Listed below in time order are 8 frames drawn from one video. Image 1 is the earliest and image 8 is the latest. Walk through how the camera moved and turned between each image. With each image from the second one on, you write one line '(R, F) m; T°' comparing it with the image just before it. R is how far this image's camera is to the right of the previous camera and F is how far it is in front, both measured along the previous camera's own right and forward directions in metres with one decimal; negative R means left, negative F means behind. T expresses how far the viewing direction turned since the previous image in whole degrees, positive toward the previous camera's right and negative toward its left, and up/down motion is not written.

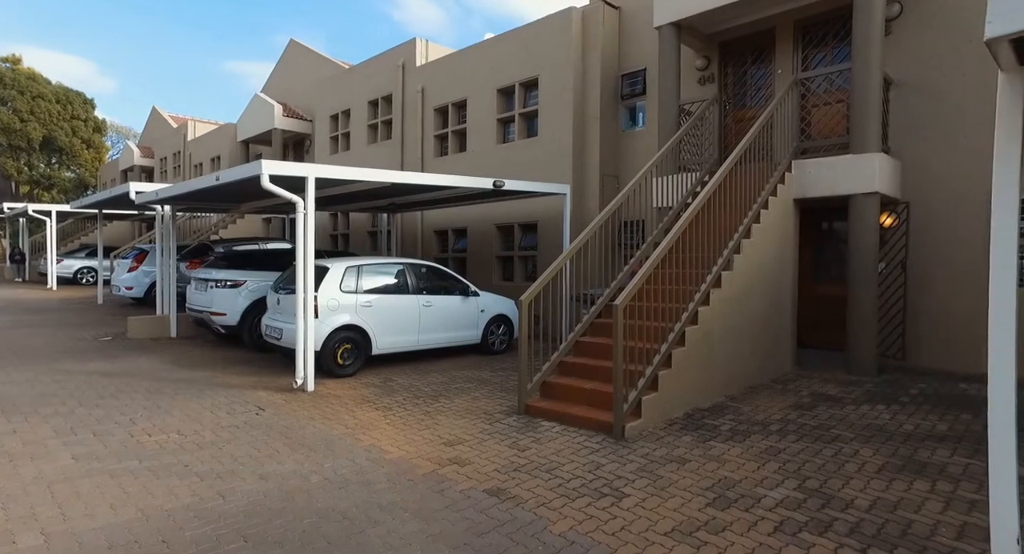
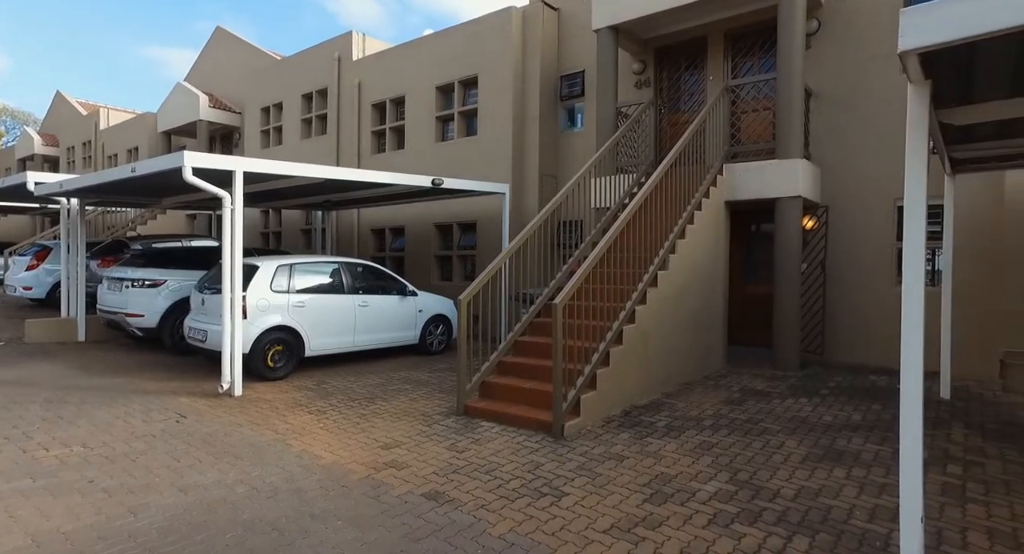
(0.0, +0.1) m; +6°
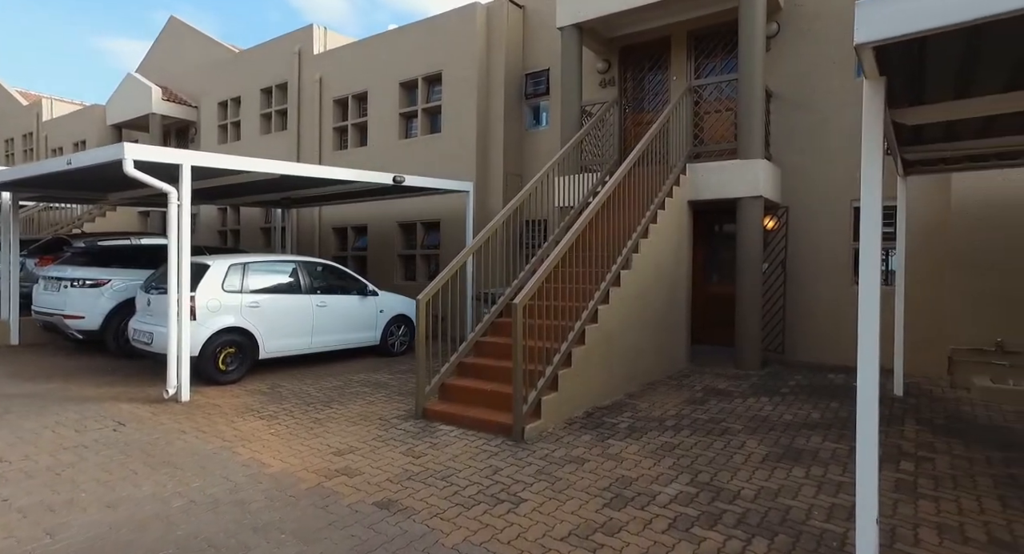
(+0.1, +0.1) m; +3°
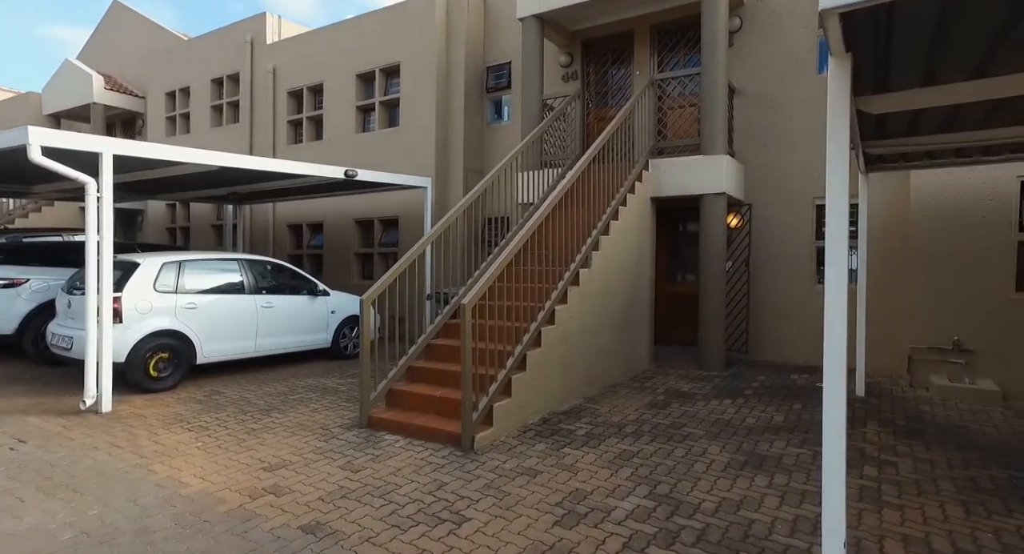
(+0.2, +0.3) m; +3°
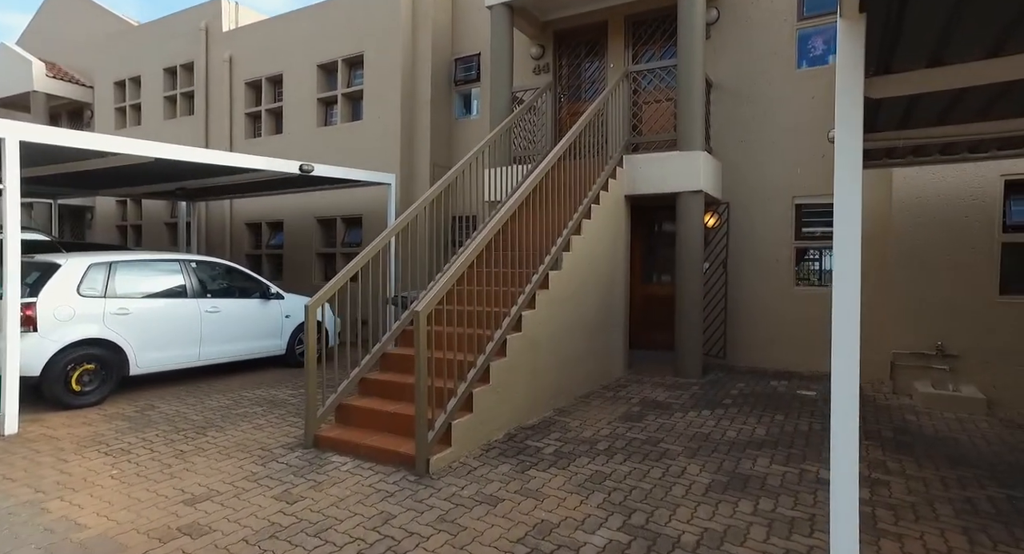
(+0.1, +0.4) m; +2°
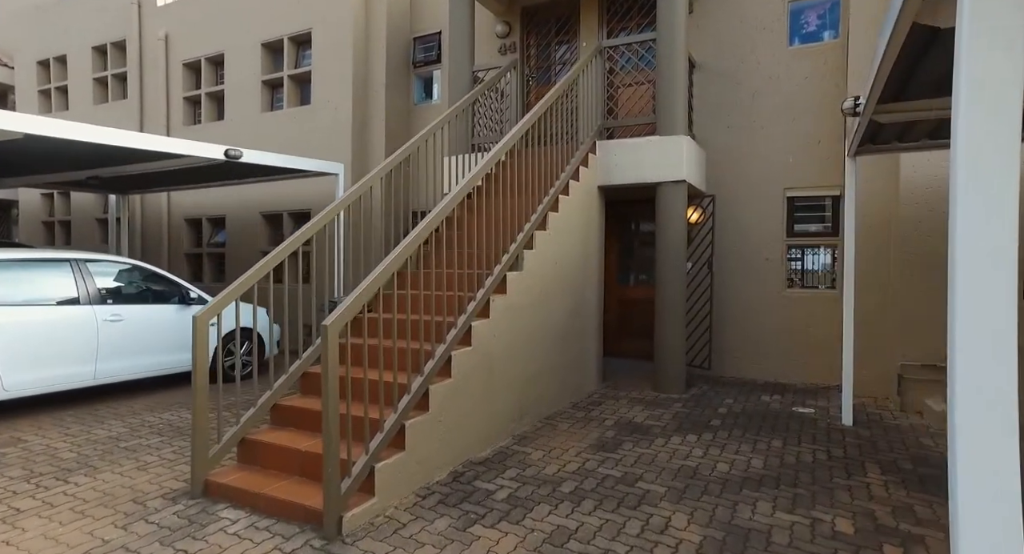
(+0.2, +0.9) m; +2°
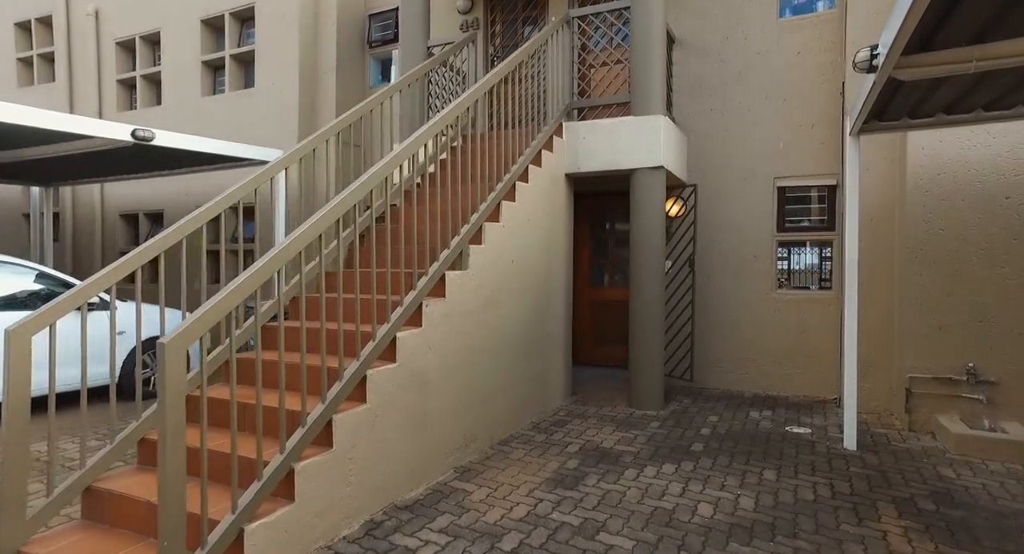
(+0.3, +0.8) m; +1°
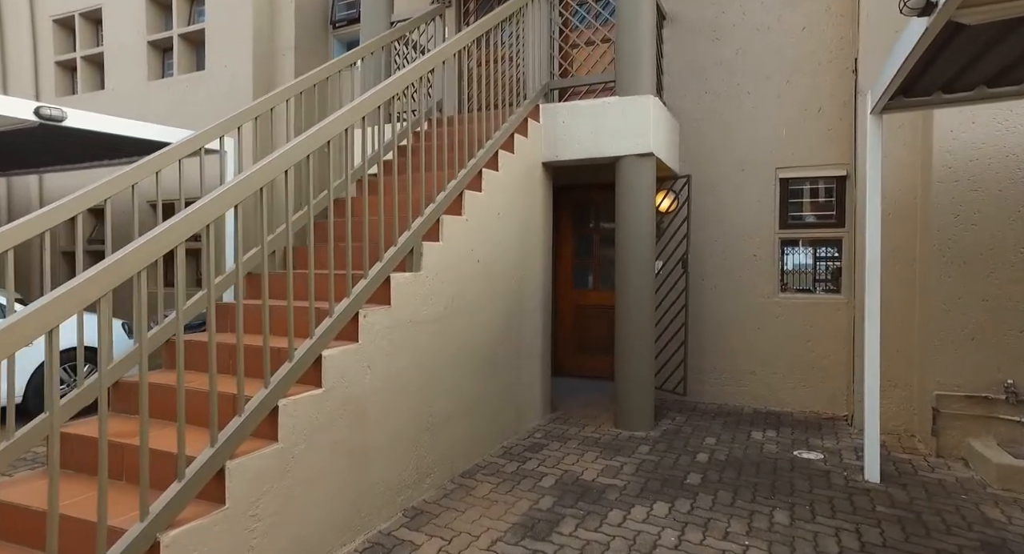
(+0.2, +0.7) m; +1°
